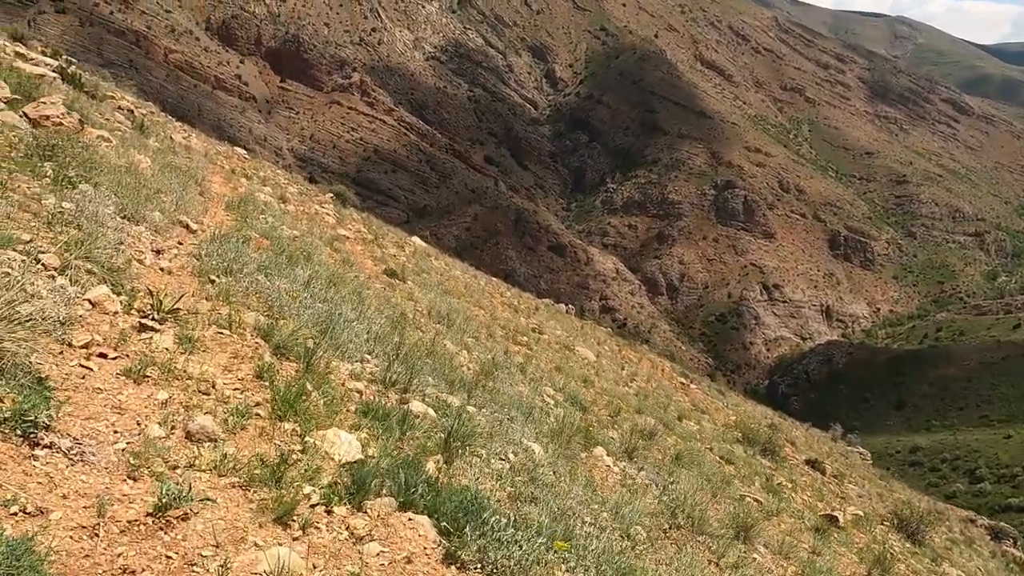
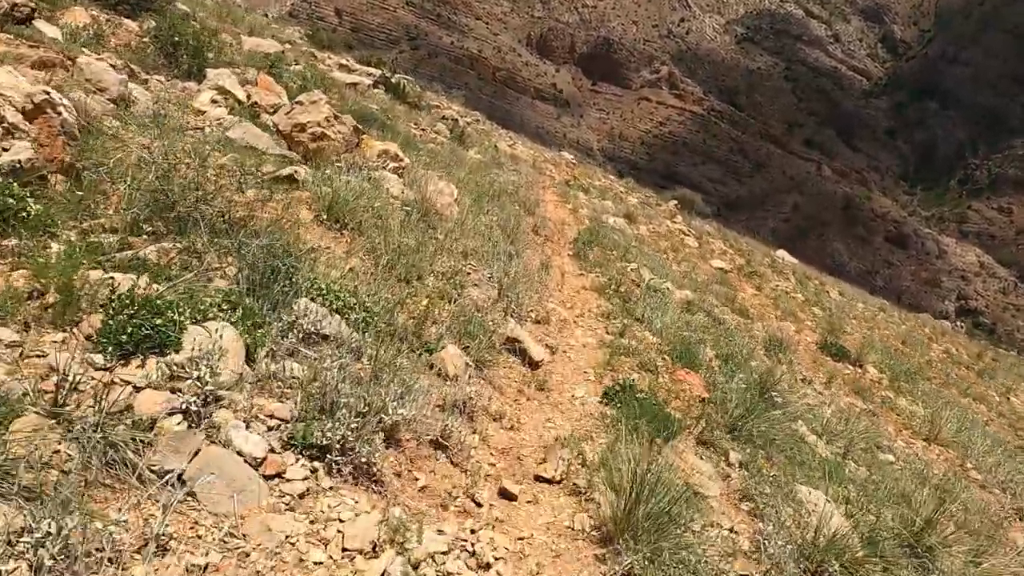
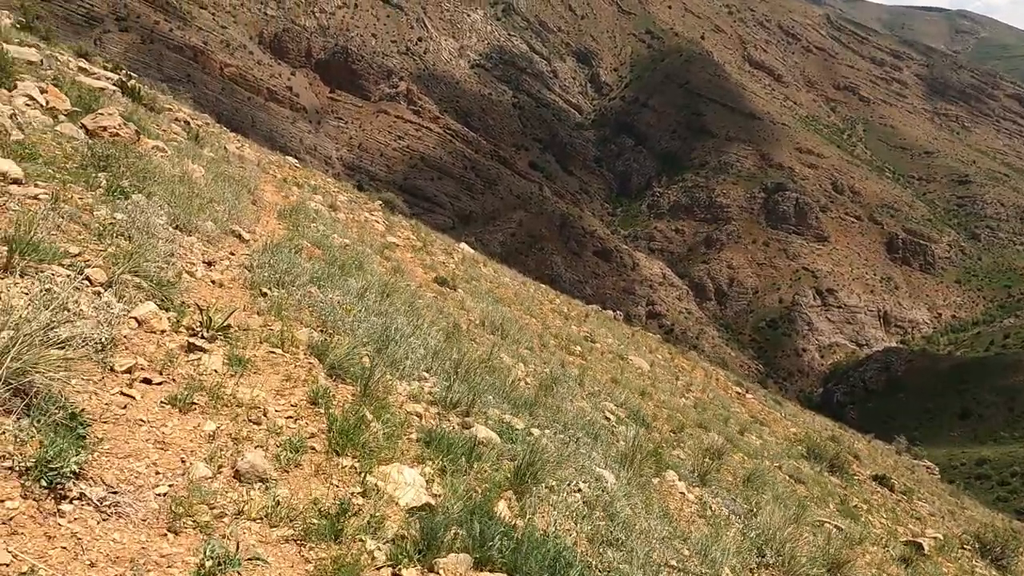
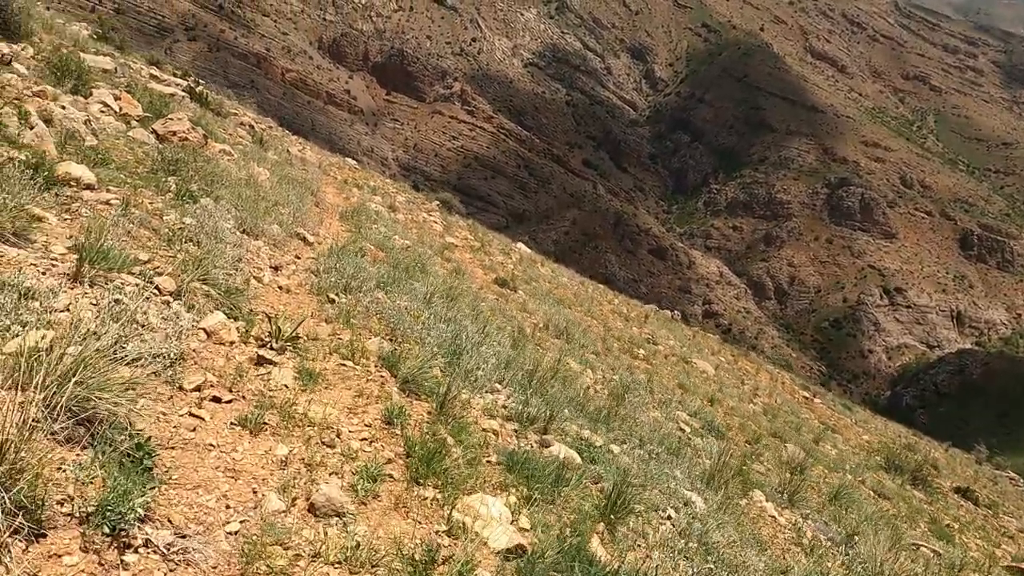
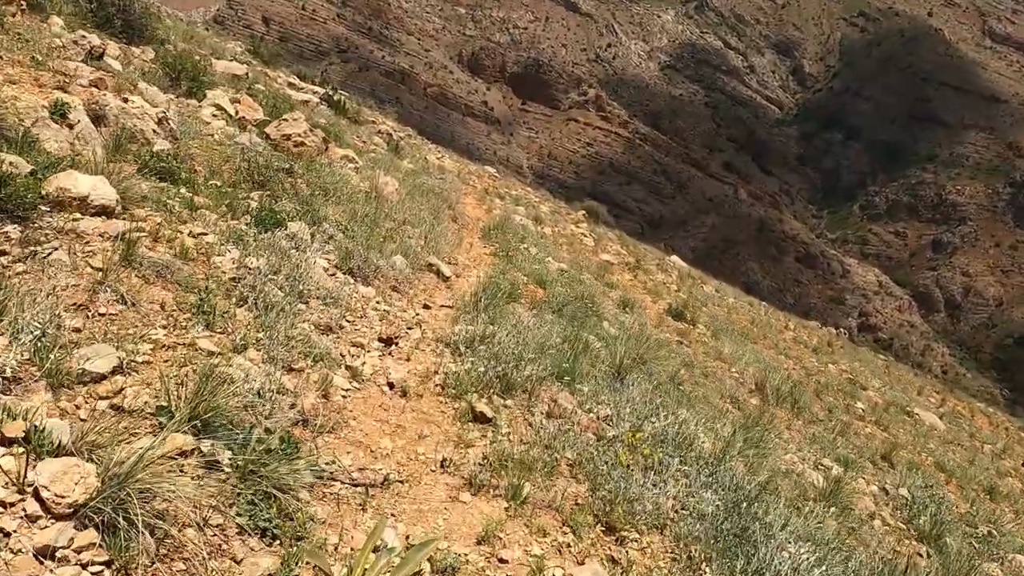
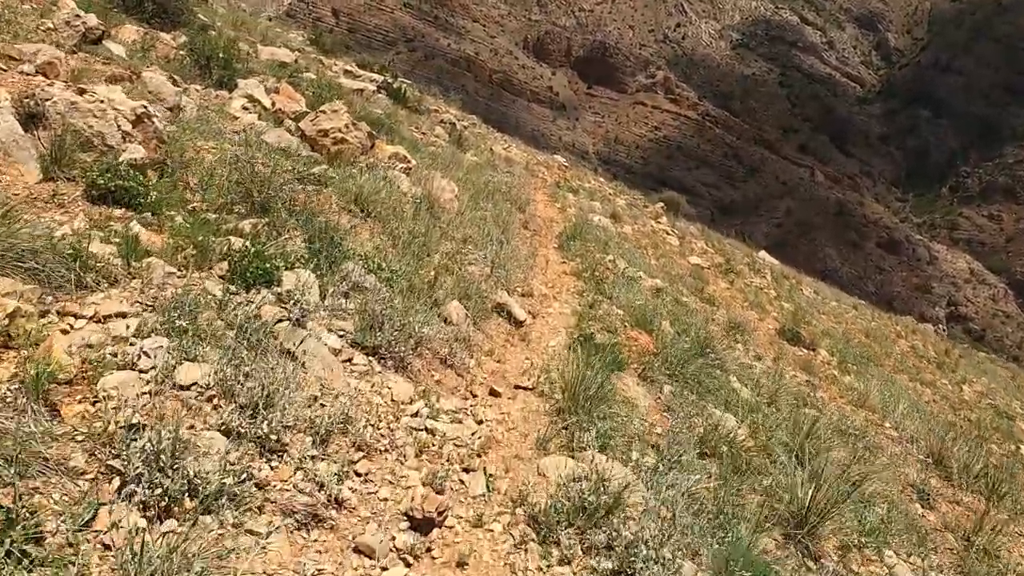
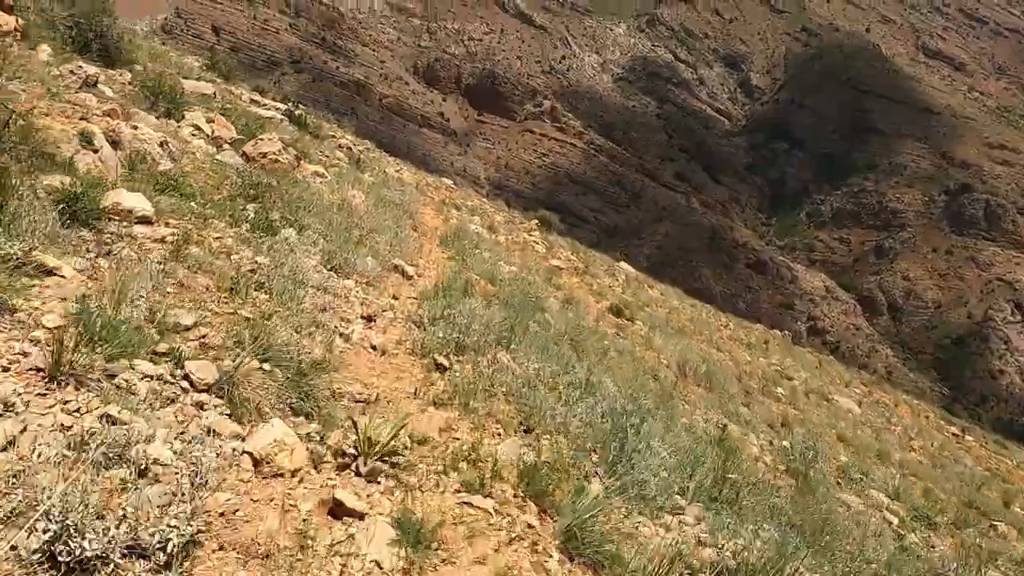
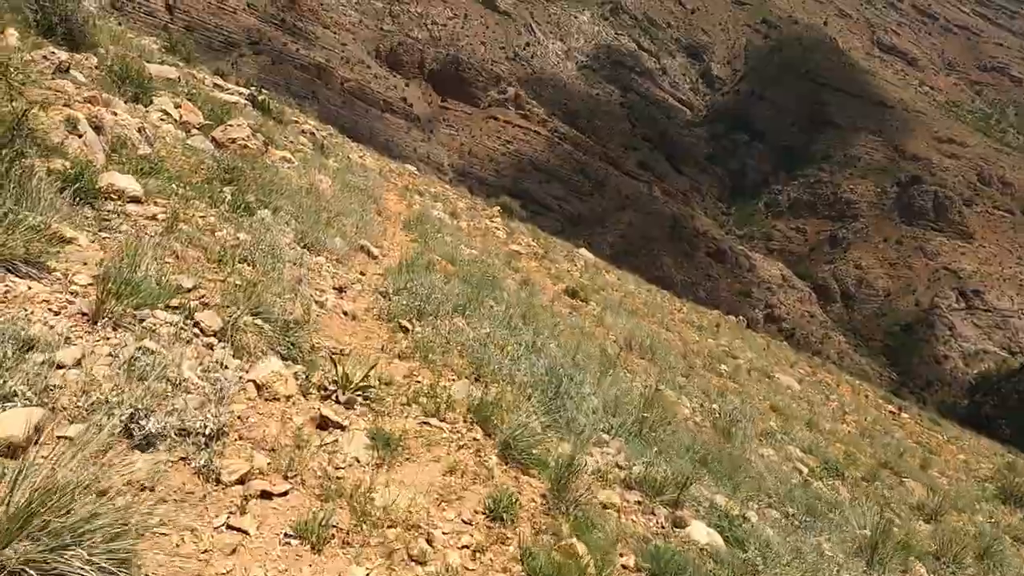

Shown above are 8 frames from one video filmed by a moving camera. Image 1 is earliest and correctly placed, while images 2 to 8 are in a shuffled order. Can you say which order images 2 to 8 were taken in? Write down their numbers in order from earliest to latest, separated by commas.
3, 4, 8, 7, 5, 6, 2
